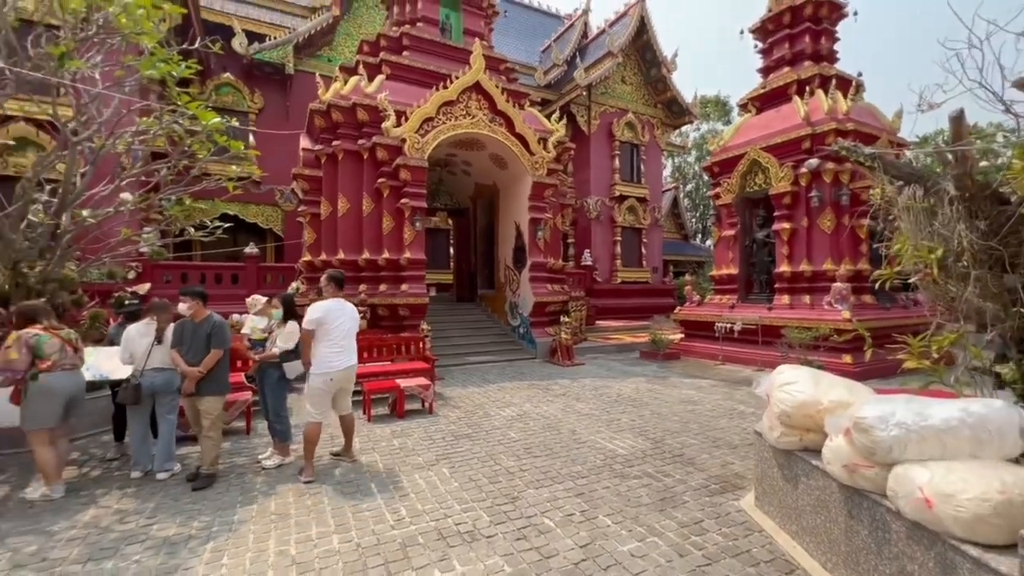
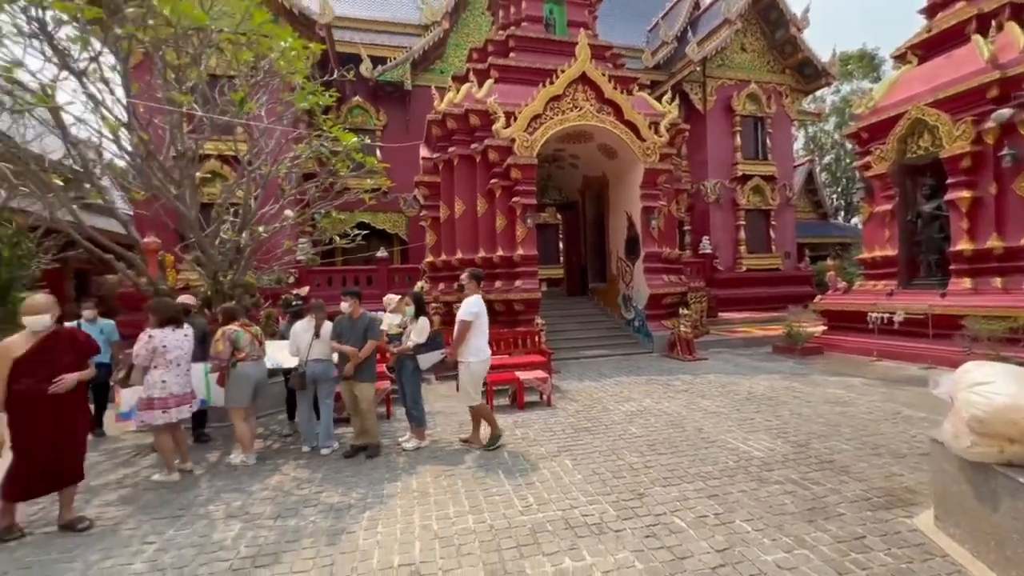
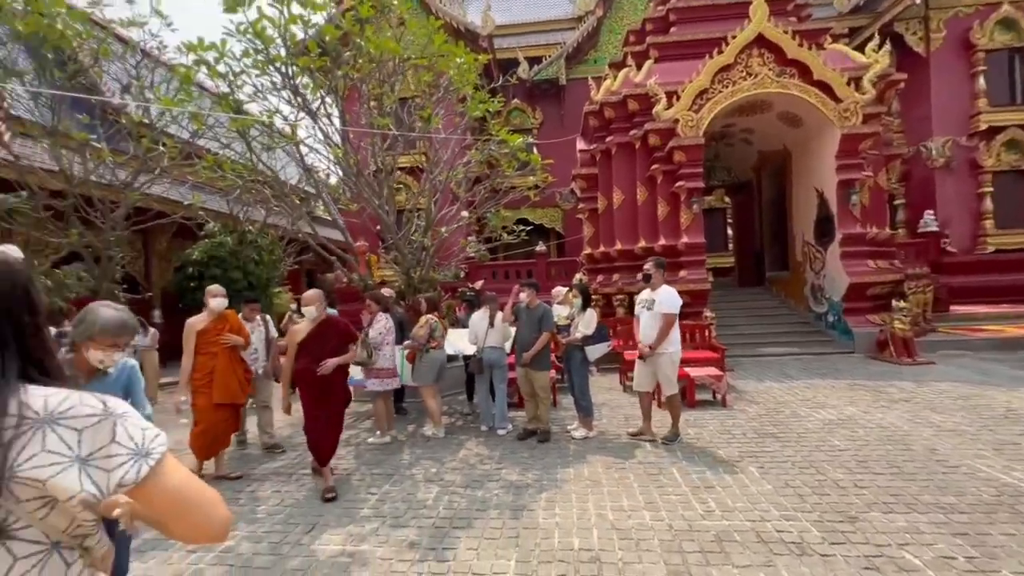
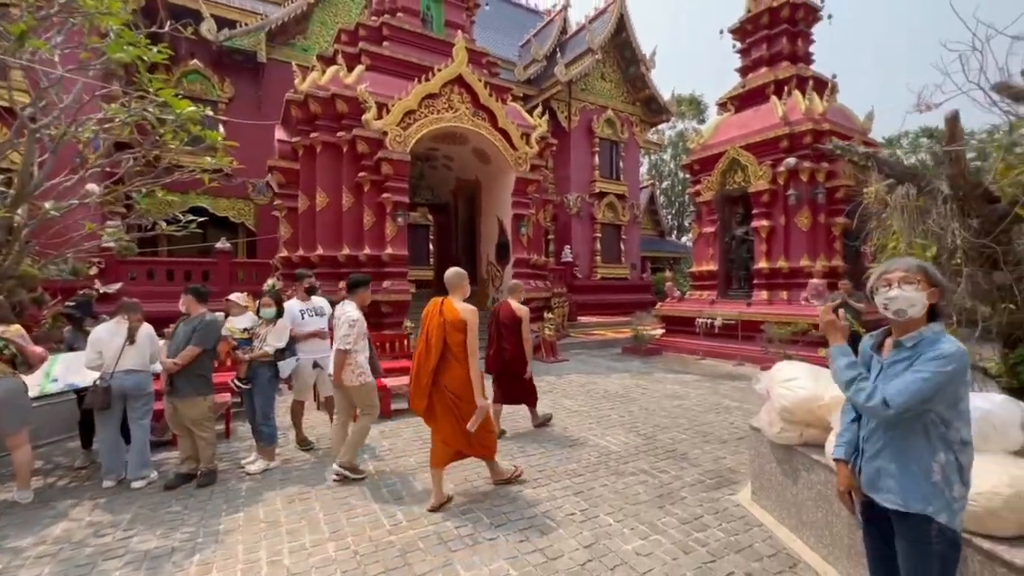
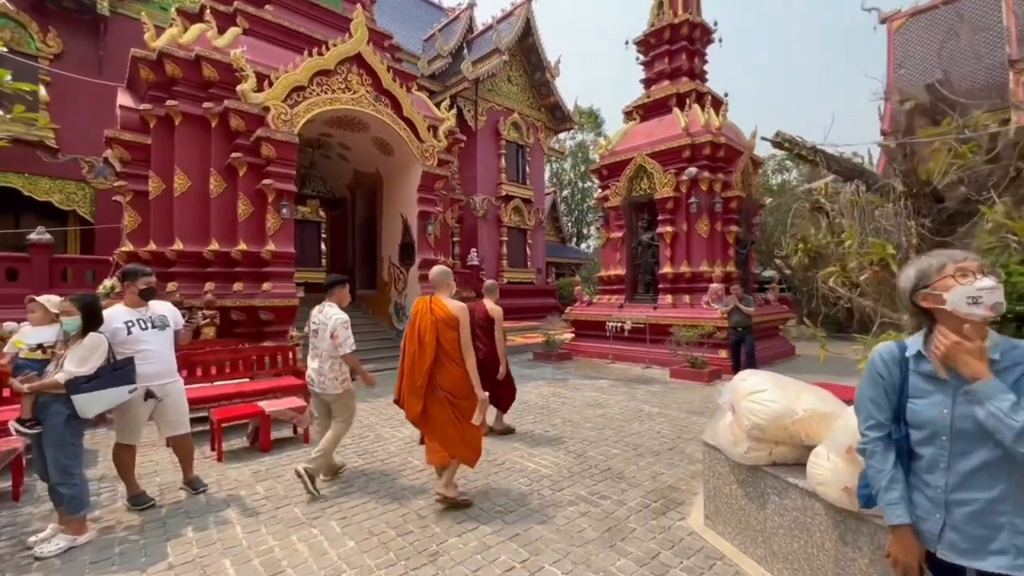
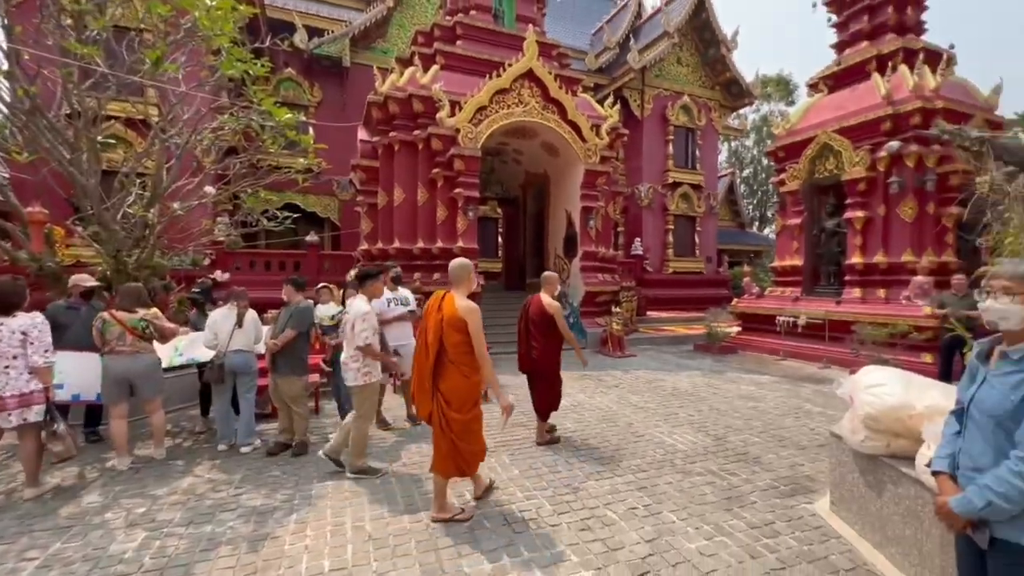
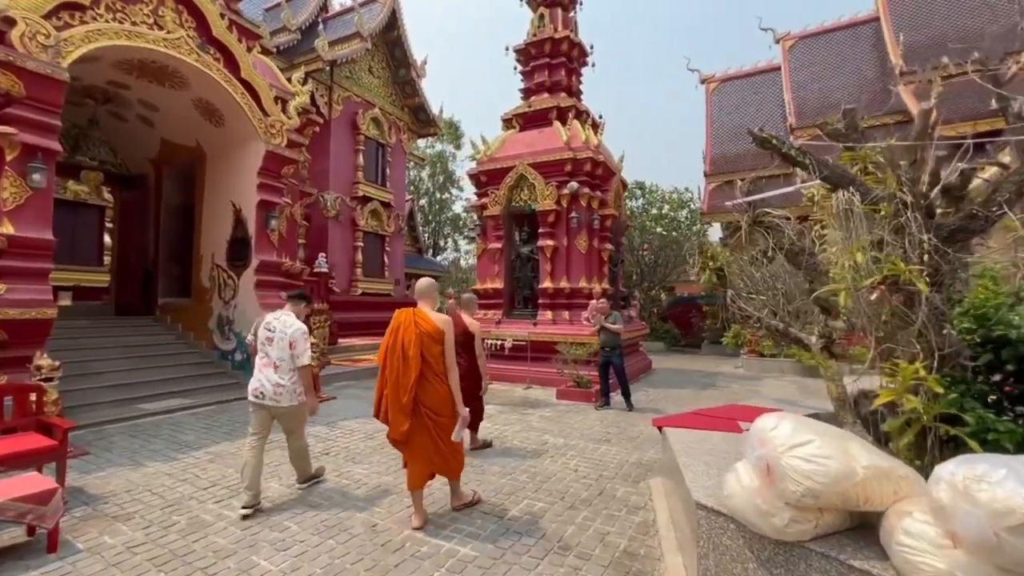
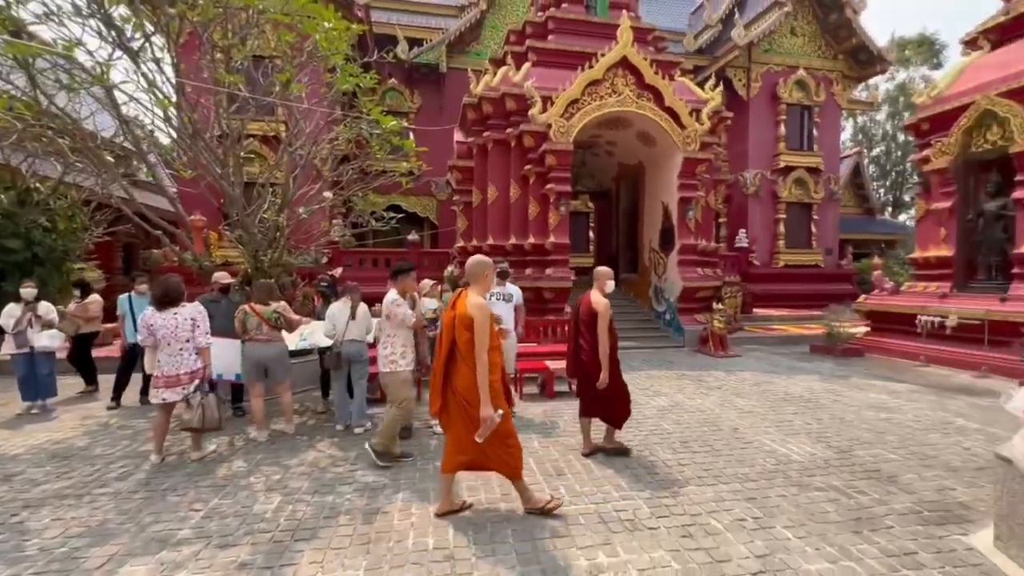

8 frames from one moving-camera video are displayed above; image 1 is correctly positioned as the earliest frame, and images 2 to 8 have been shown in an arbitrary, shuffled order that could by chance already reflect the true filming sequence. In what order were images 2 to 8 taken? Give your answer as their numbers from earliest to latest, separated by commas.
2, 3, 8, 6, 4, 5, 7
